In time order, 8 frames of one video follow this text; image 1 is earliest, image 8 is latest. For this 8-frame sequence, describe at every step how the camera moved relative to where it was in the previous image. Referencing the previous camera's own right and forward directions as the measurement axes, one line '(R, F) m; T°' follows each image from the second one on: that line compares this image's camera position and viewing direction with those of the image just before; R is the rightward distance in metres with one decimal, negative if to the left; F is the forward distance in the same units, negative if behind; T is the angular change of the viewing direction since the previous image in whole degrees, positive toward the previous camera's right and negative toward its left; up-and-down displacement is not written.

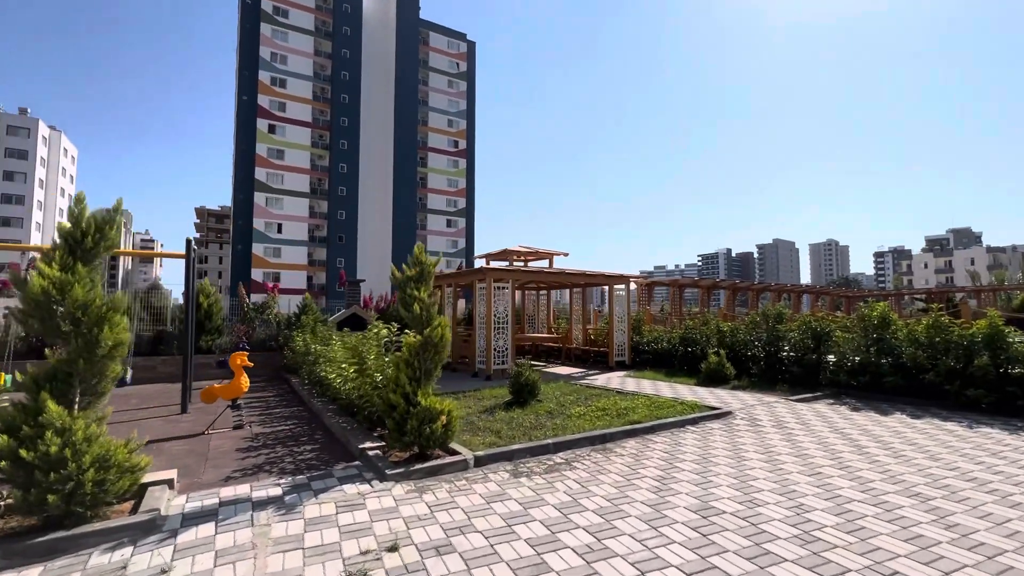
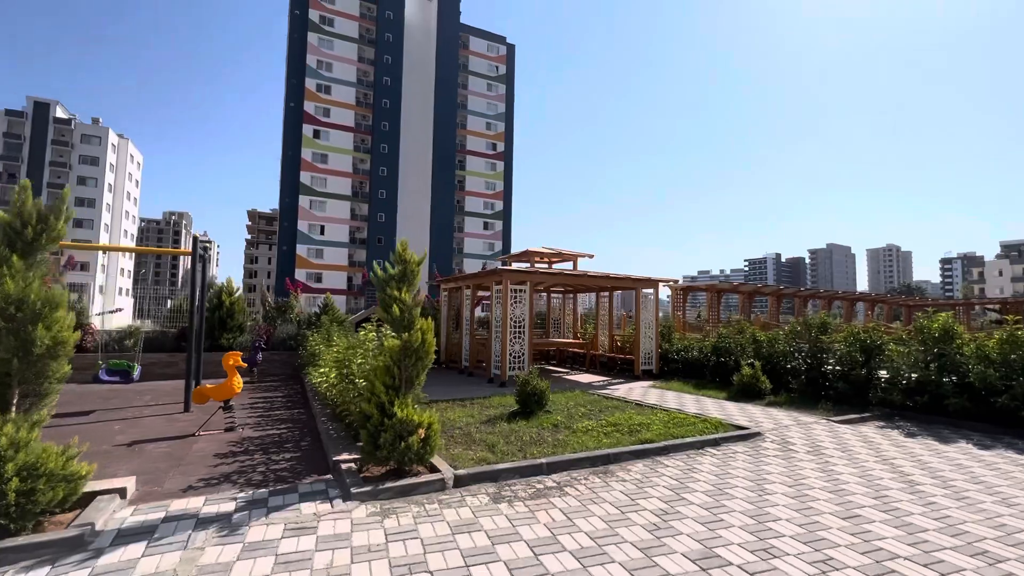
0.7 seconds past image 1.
(+0.5, +0.5) m; -5°
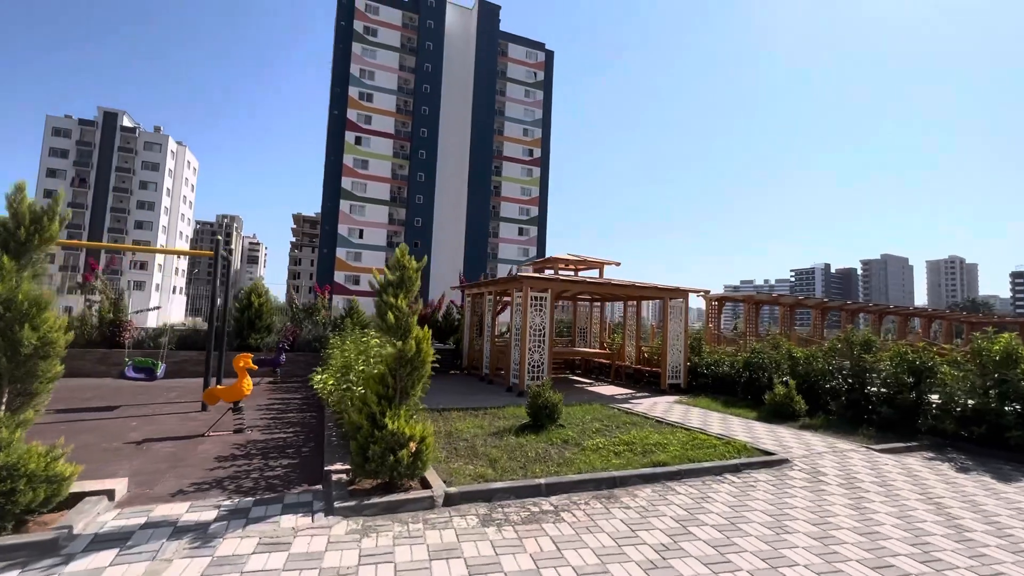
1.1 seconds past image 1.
(+0.3, +0.3) m; -4°
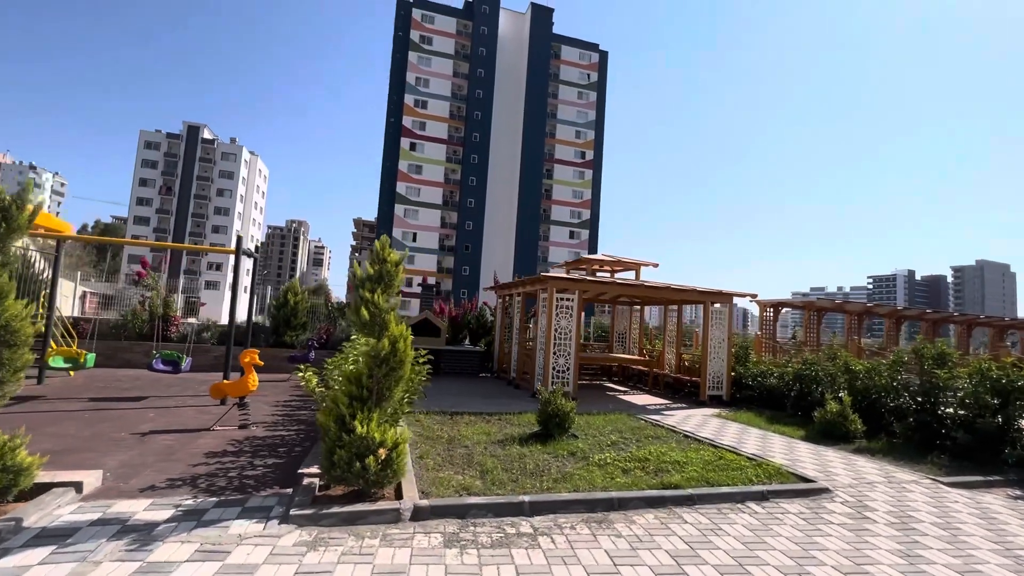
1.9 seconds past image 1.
(+0.6, +0.5) m; -7°
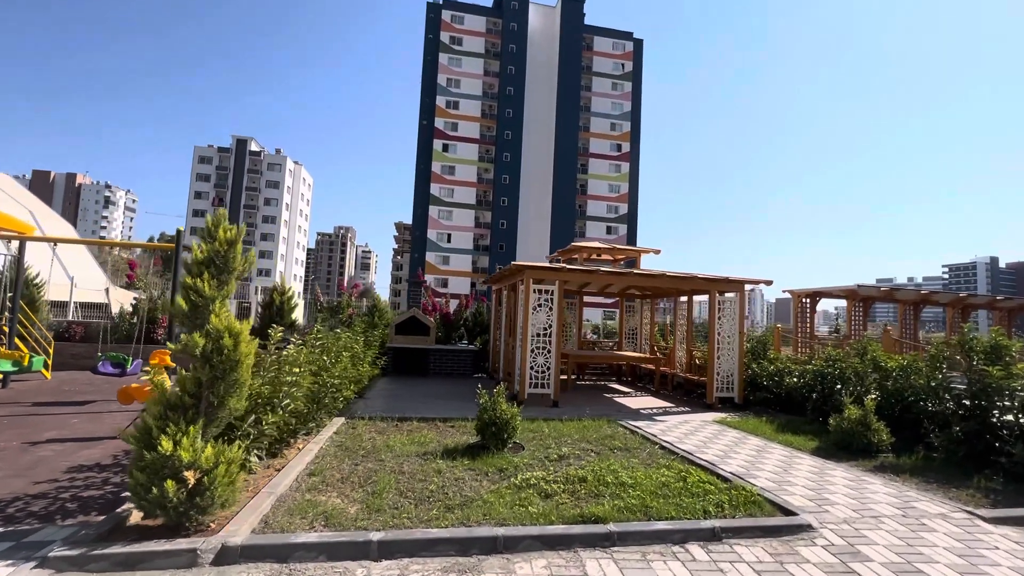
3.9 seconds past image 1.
(+1.4, +1.1) m; -5°
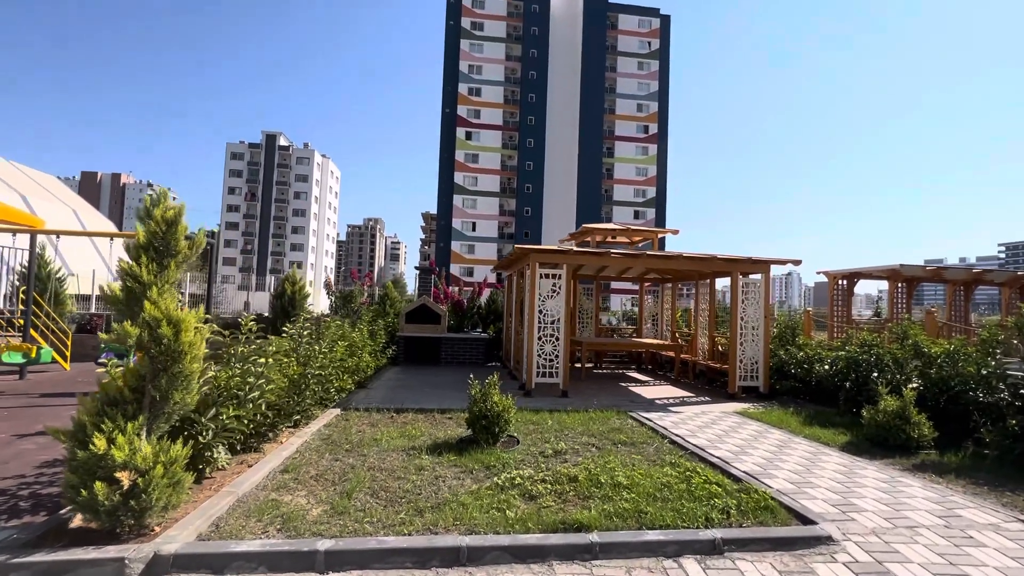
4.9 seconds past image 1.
(+0.4, +0.5) m; -3°
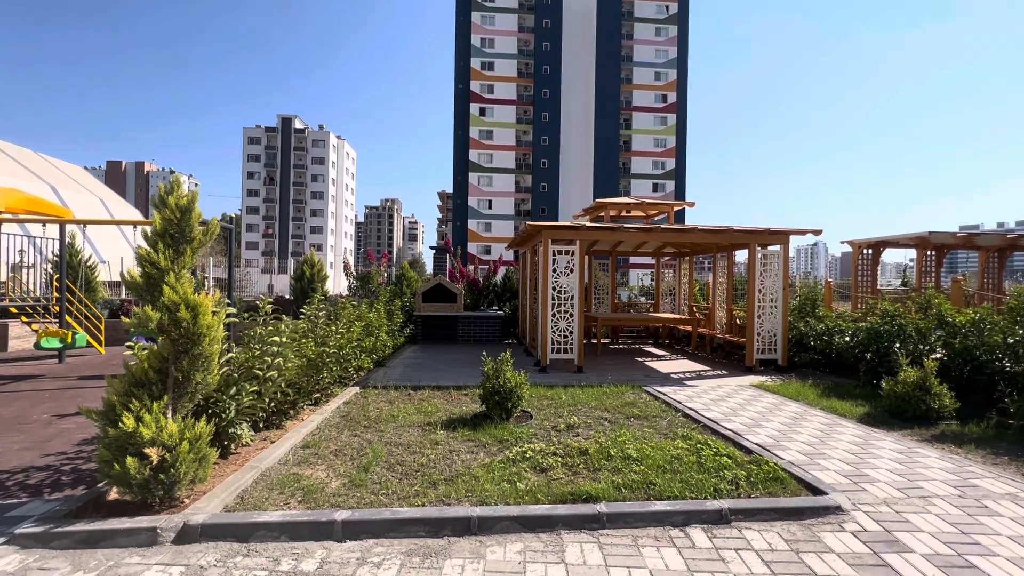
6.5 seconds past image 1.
(+0.1, 0.0) m; -2°
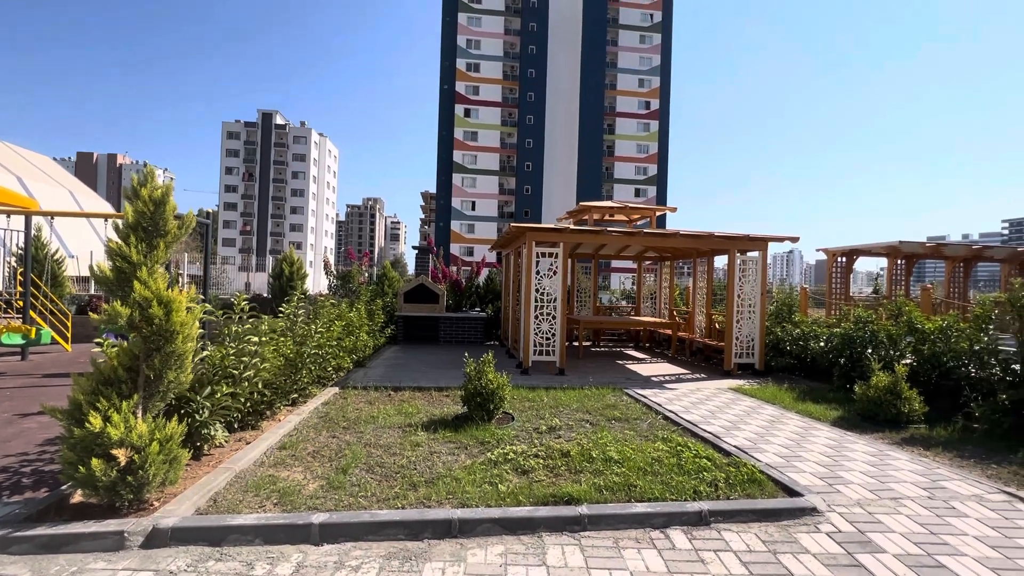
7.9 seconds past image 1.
(0.0, 0.0) m; +2°
